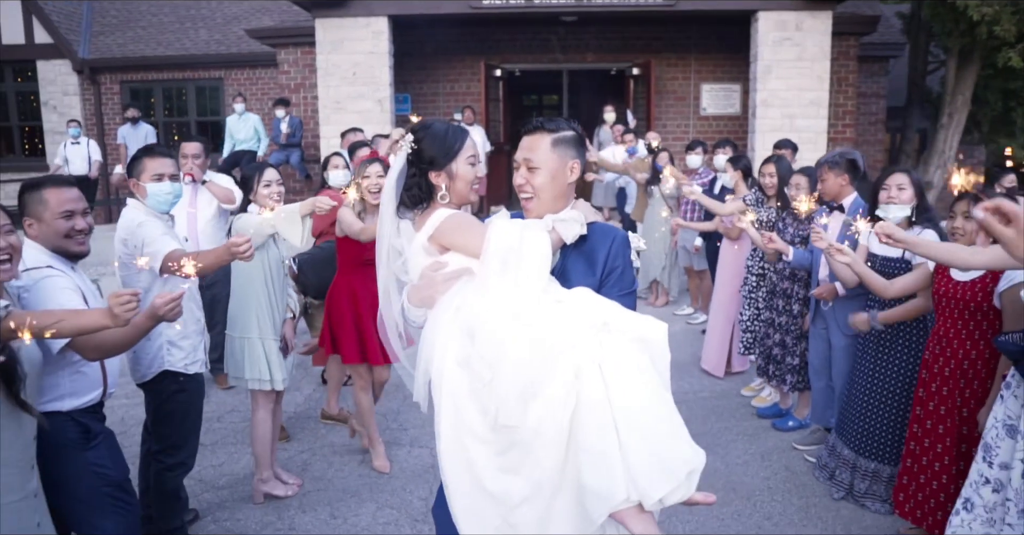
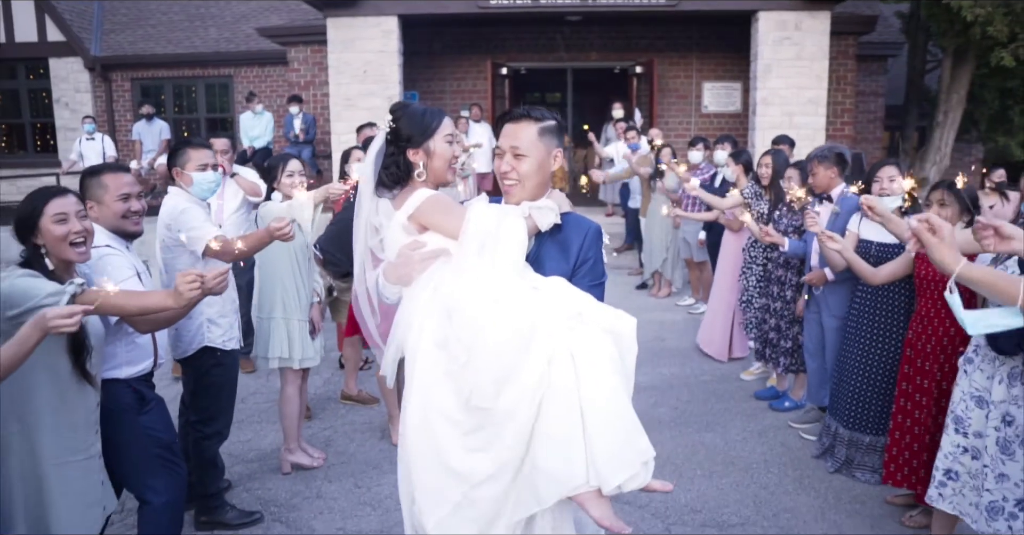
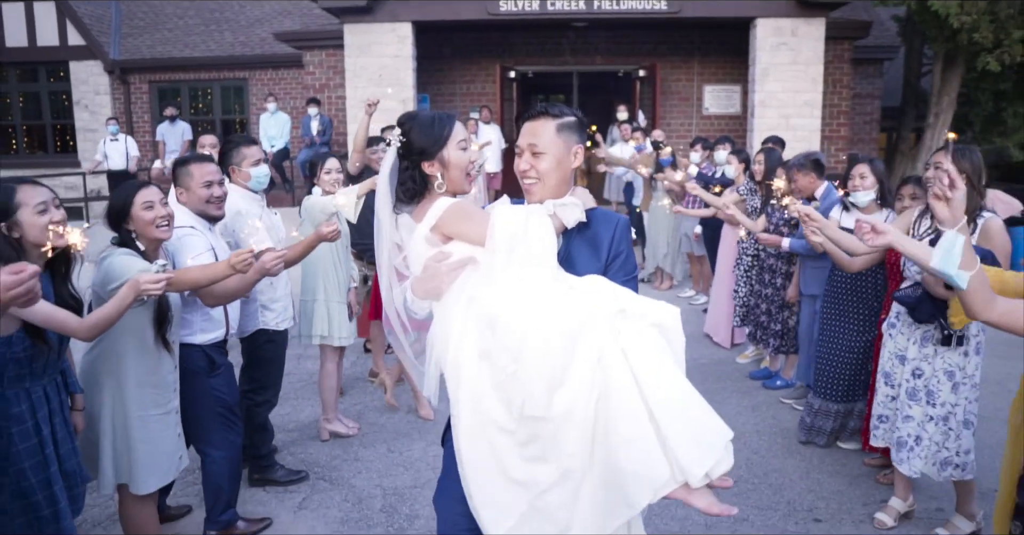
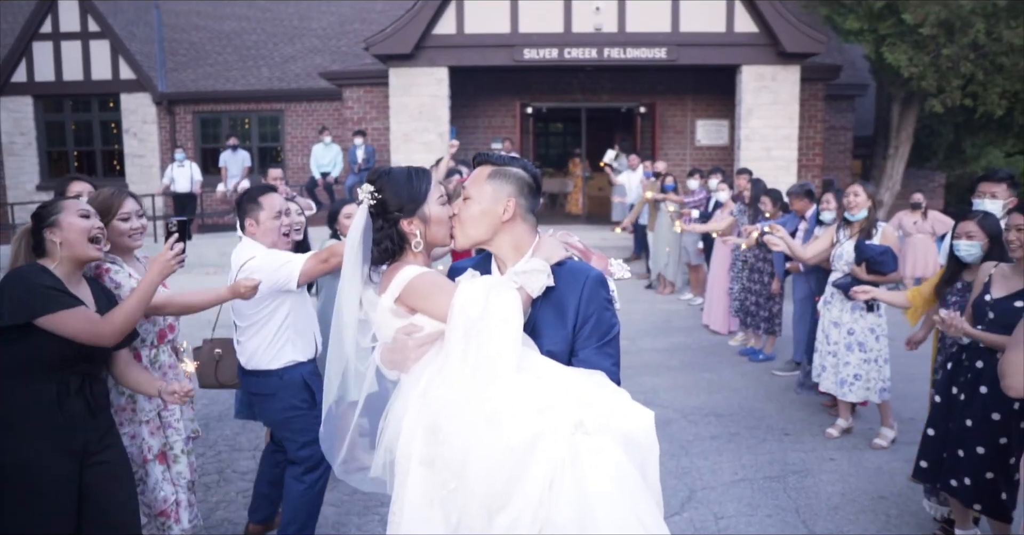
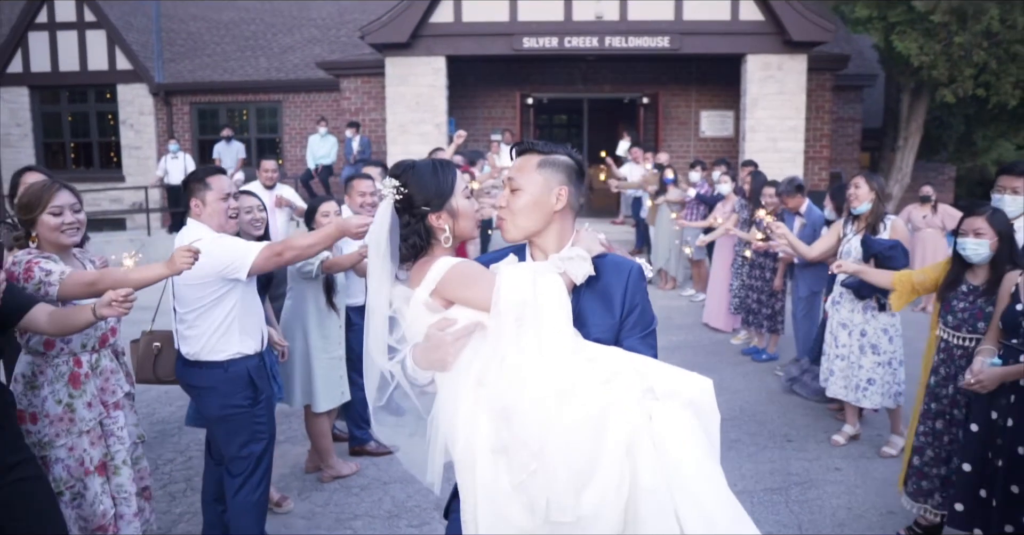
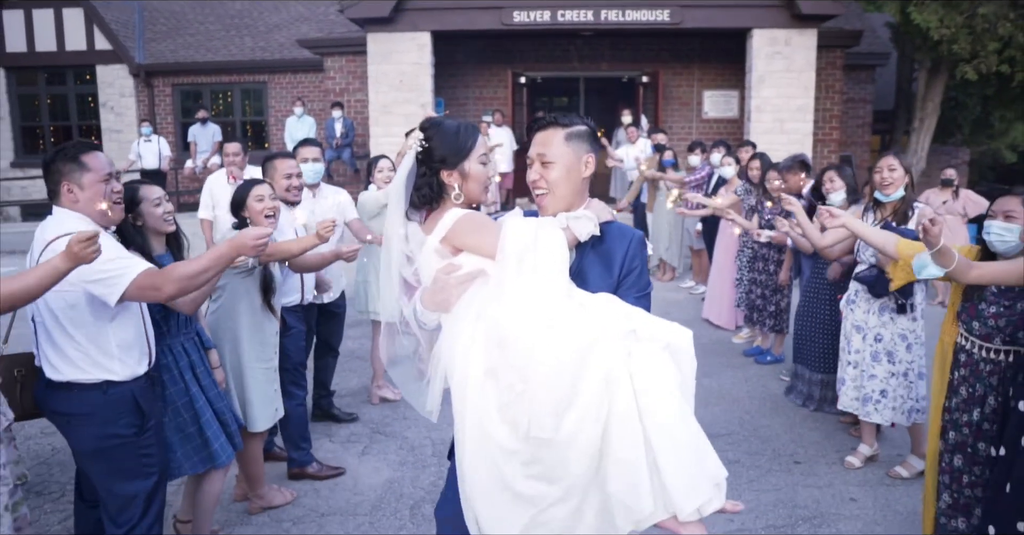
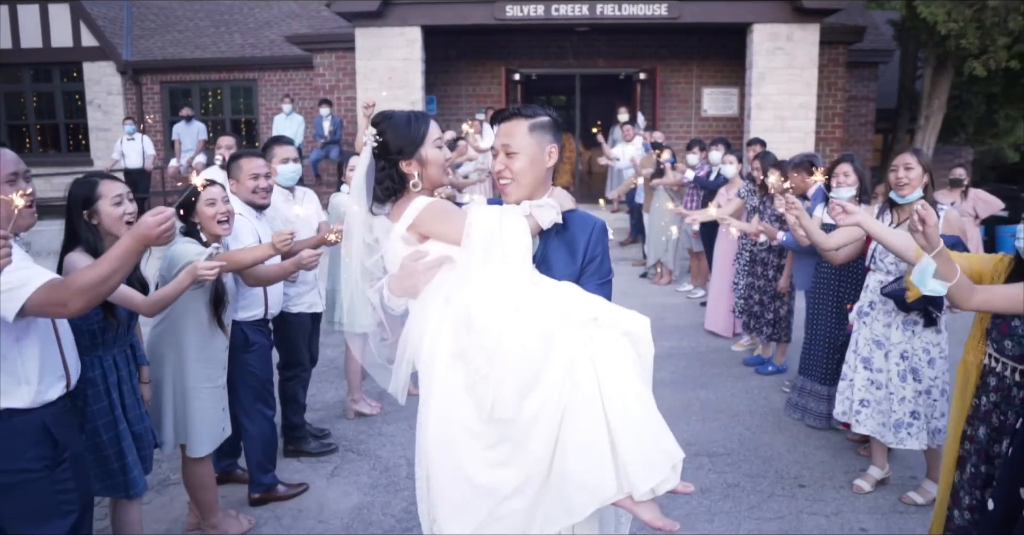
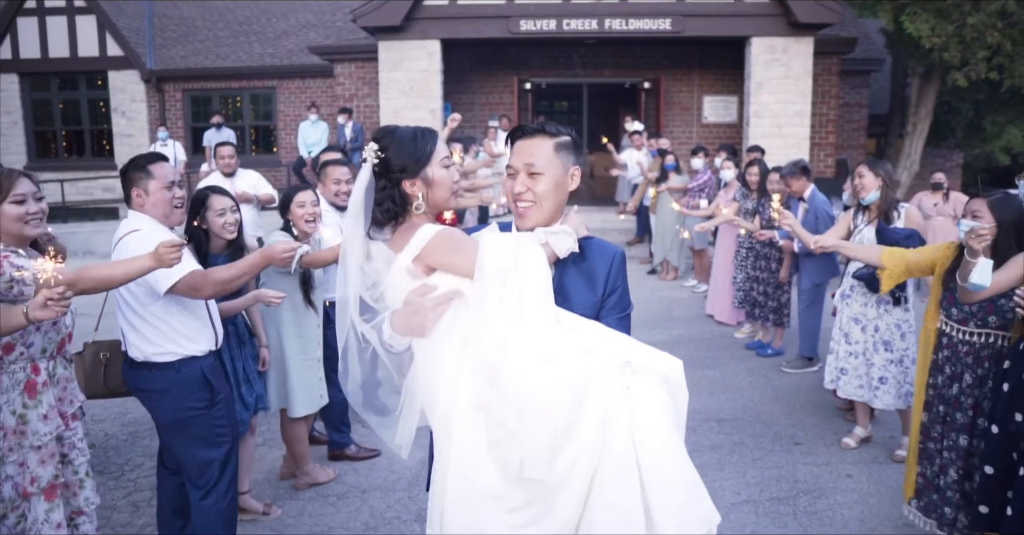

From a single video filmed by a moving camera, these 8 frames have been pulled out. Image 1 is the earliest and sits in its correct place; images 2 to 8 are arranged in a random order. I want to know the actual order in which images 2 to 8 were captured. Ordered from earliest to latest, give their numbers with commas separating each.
2, 3, 7, 6, 8, 5, 4
